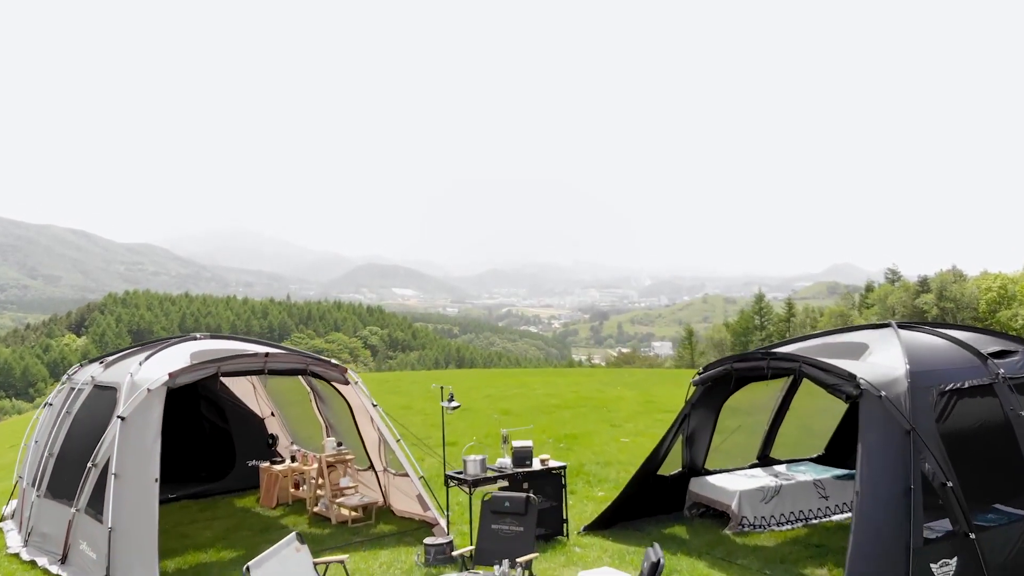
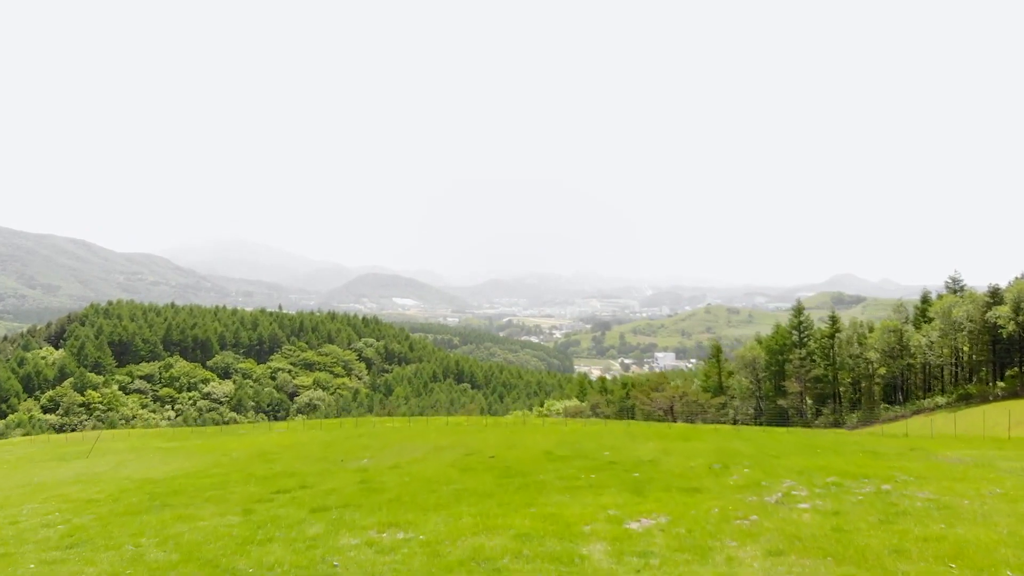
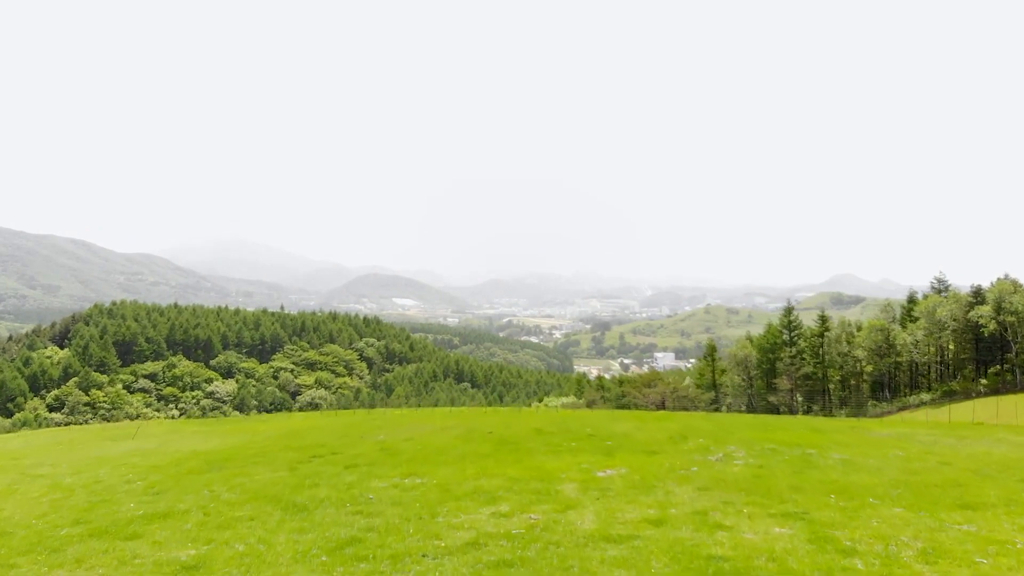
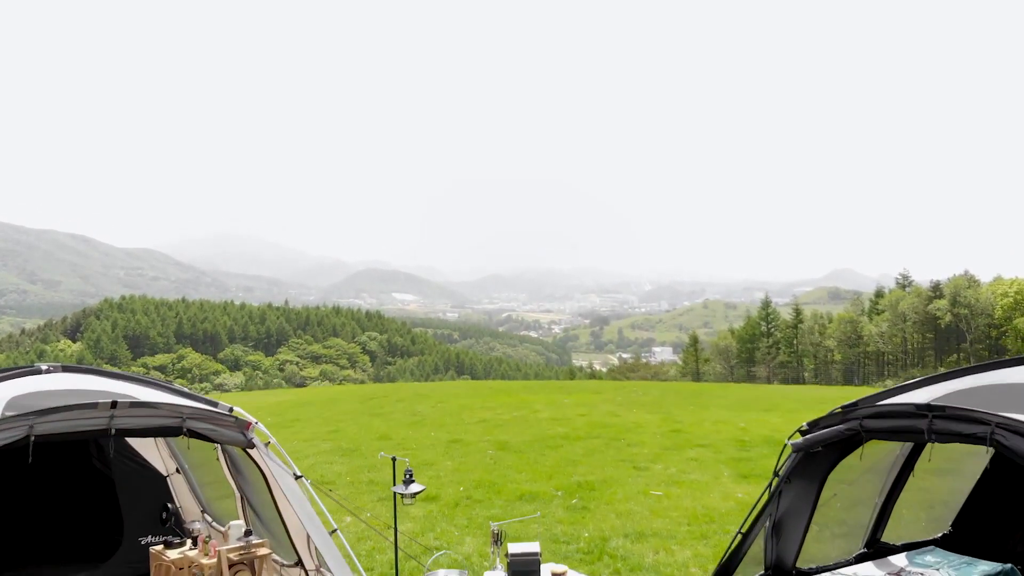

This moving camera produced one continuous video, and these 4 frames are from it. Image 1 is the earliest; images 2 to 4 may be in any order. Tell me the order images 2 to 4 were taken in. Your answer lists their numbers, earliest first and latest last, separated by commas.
4, 3, 2
